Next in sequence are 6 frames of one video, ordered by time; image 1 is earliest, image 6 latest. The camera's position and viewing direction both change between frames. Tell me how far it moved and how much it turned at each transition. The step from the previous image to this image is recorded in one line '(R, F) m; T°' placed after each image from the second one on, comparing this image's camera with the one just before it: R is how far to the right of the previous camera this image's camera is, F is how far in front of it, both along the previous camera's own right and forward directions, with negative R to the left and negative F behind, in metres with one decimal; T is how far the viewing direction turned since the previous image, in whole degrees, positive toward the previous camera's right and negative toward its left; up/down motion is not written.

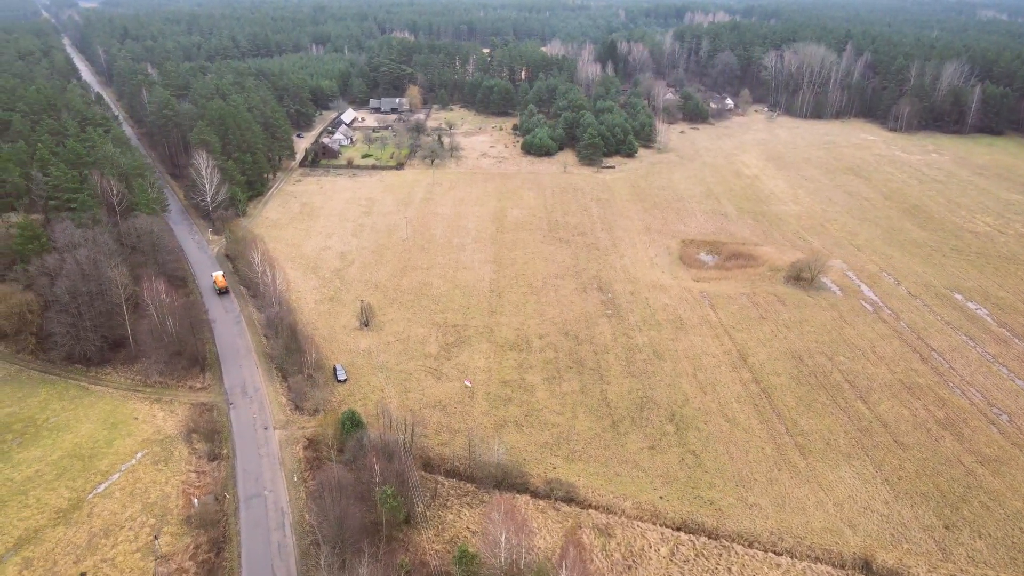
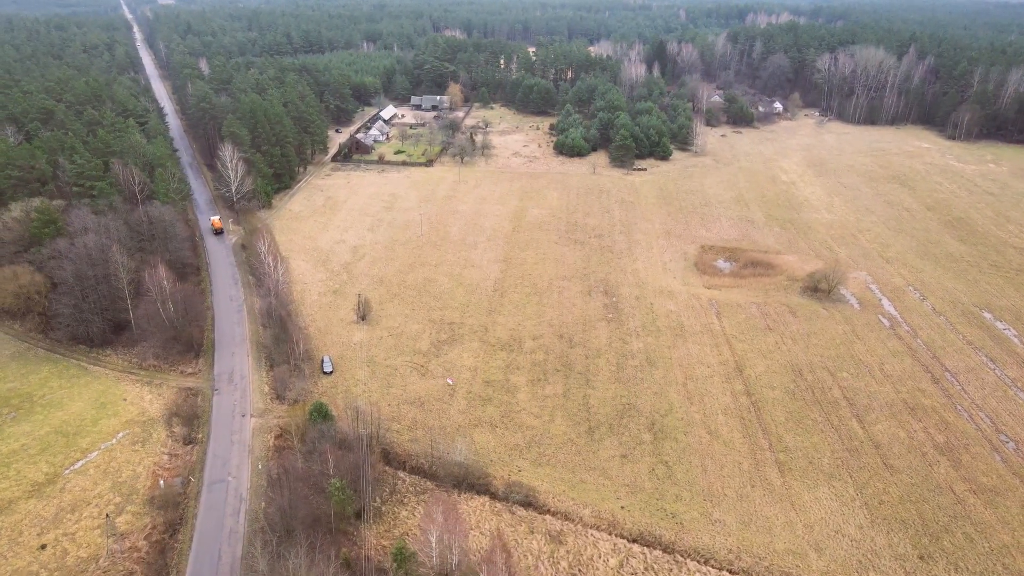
(+2.9, +0.3) m; -5°
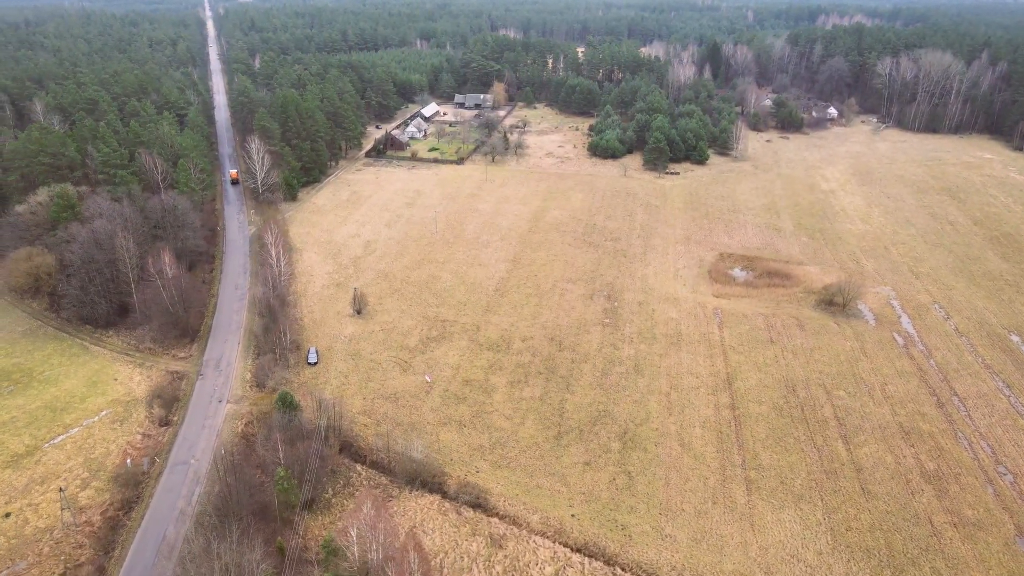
(+3.3, +0.3) m; -5°
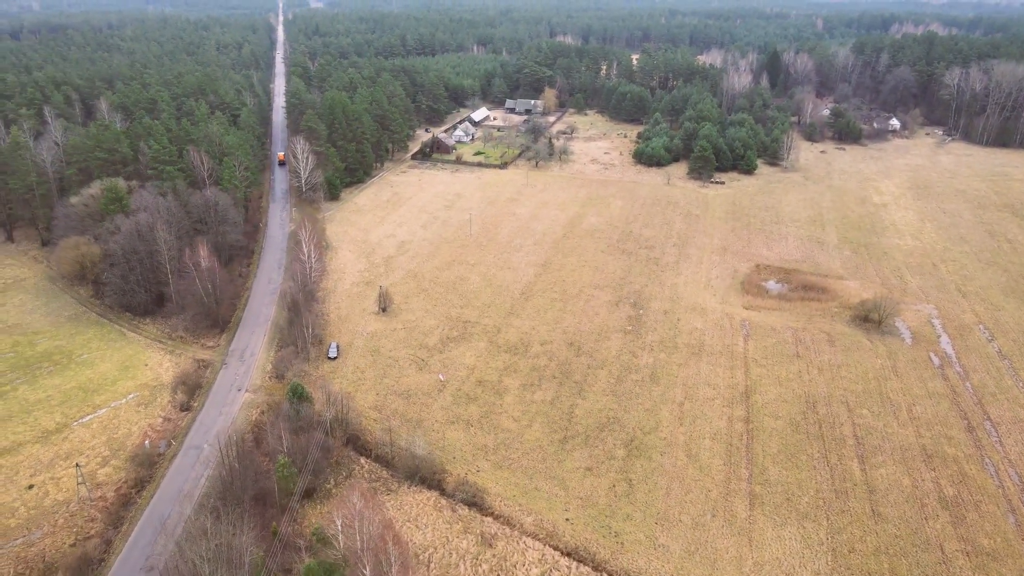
(+1.8, -0.1) m; -5°
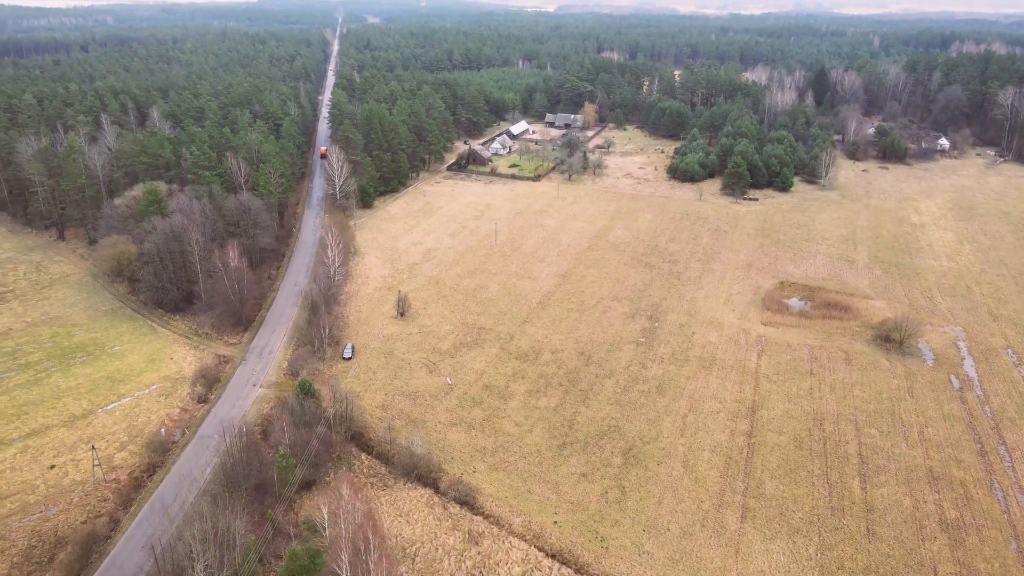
(+1.6, -0.5) m; -4°
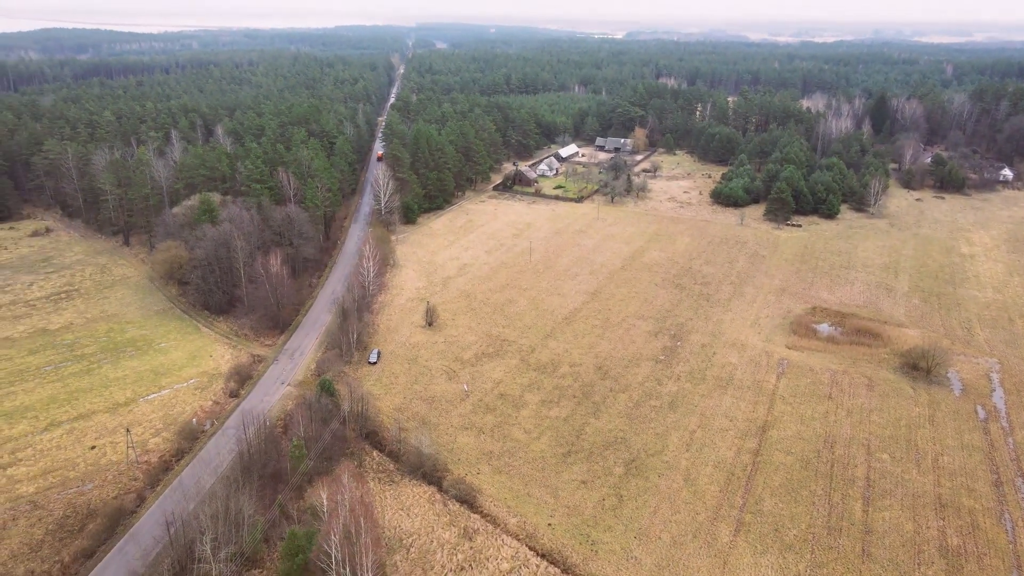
(+1.9, -1.0) m; -5°
